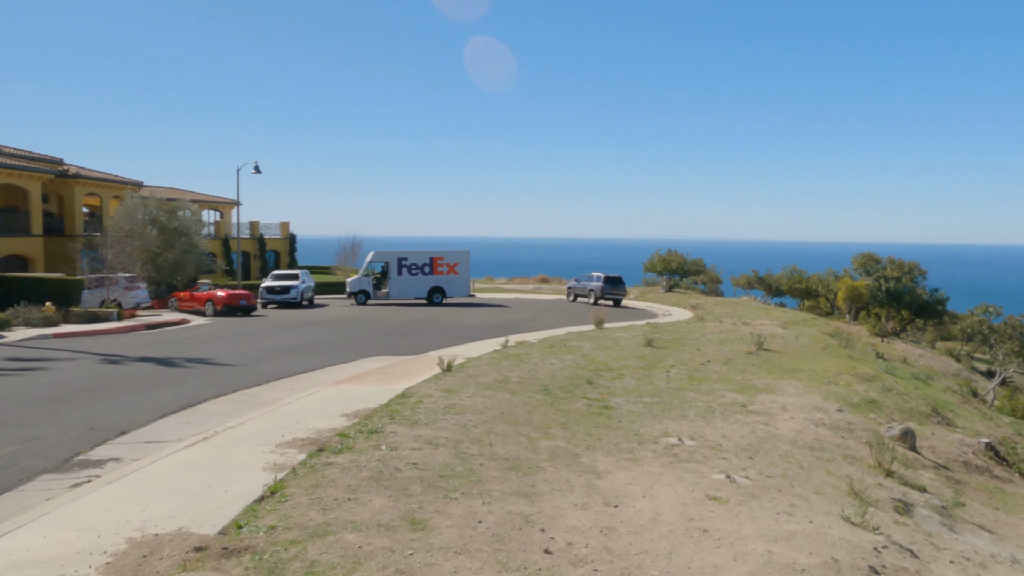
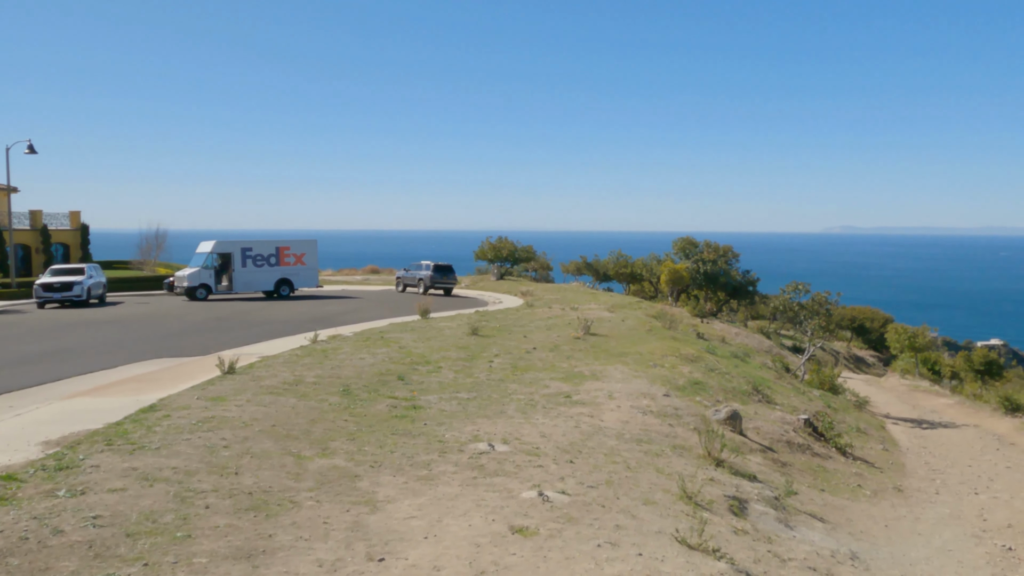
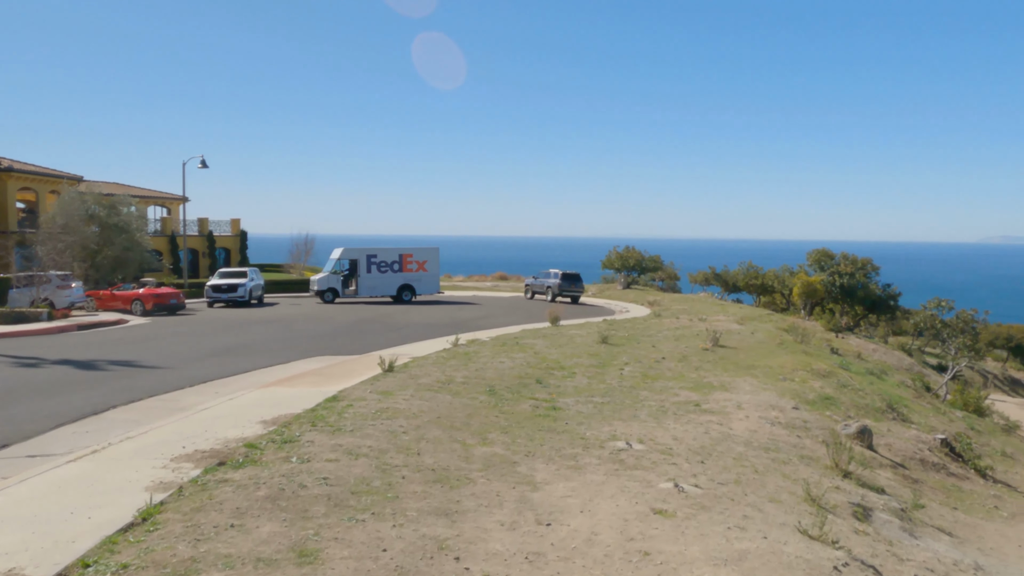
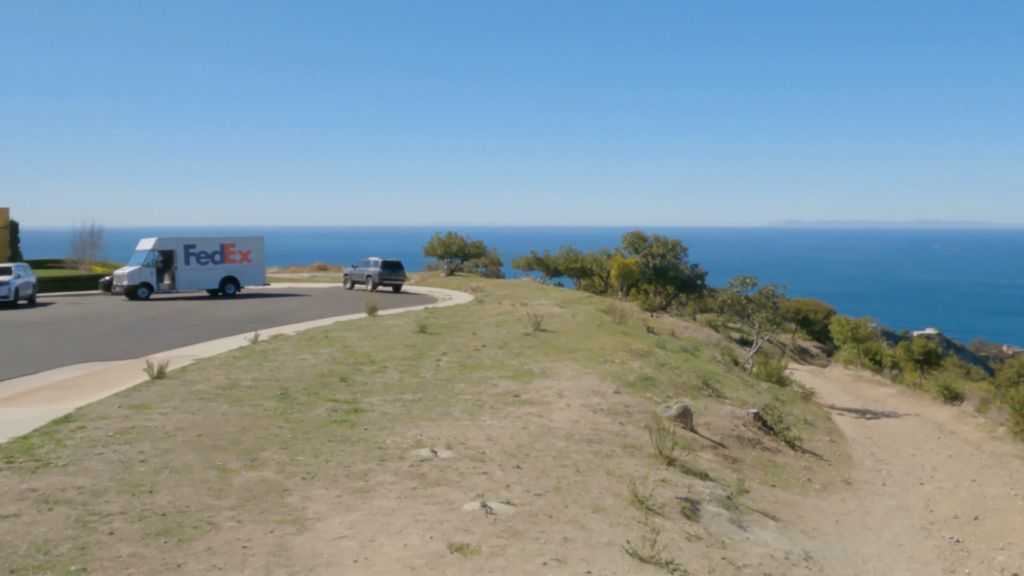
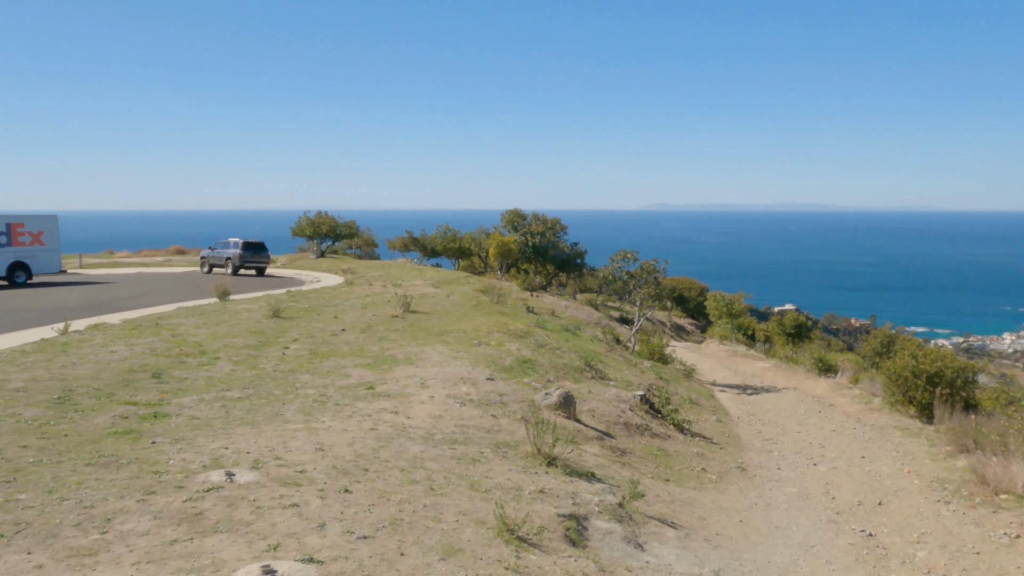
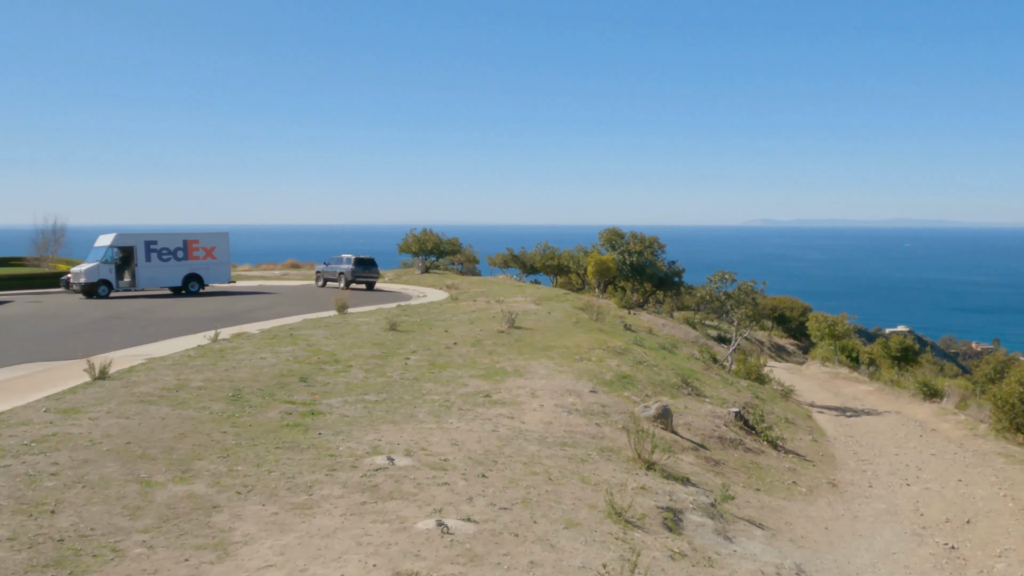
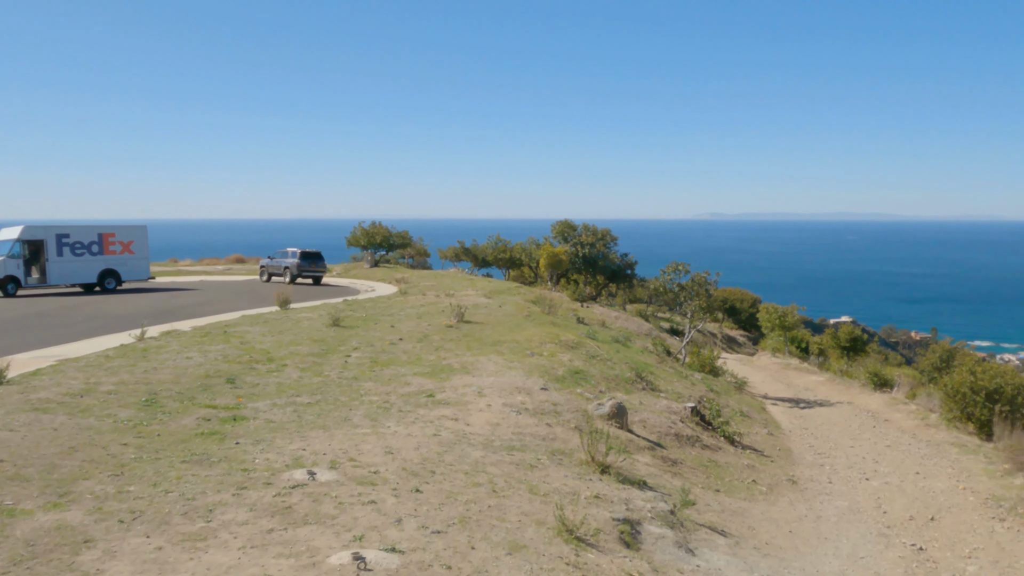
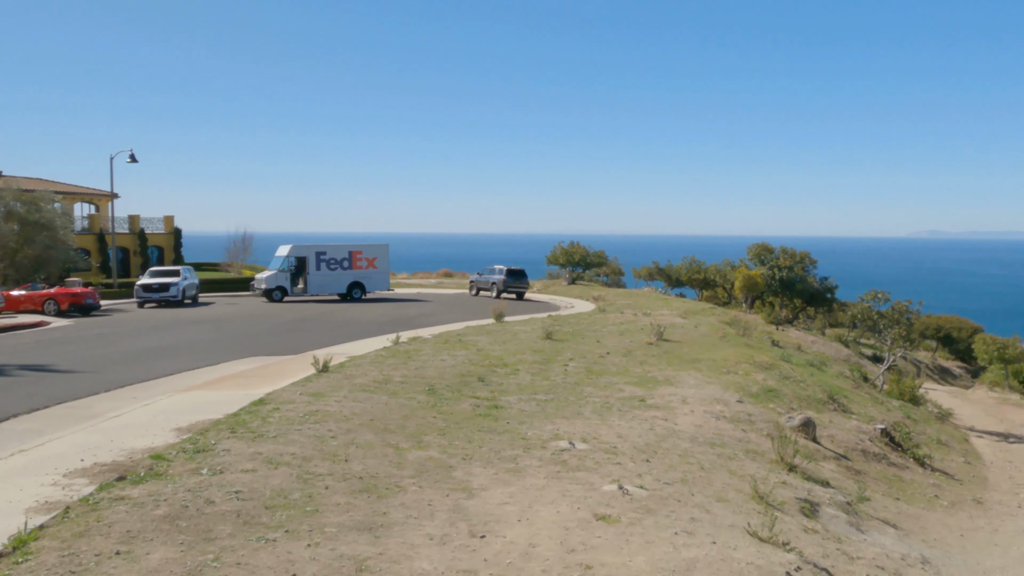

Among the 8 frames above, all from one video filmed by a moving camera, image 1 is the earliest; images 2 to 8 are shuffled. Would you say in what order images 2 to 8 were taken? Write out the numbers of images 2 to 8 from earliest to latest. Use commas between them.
3, 8, 2, 4, 6, 7, 5
